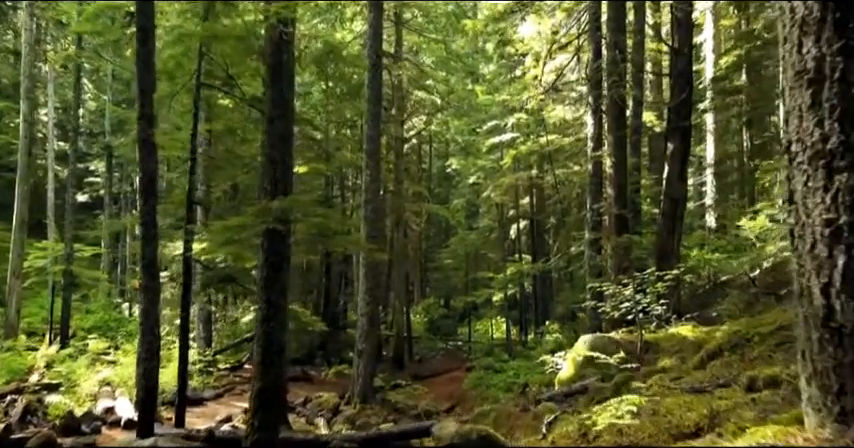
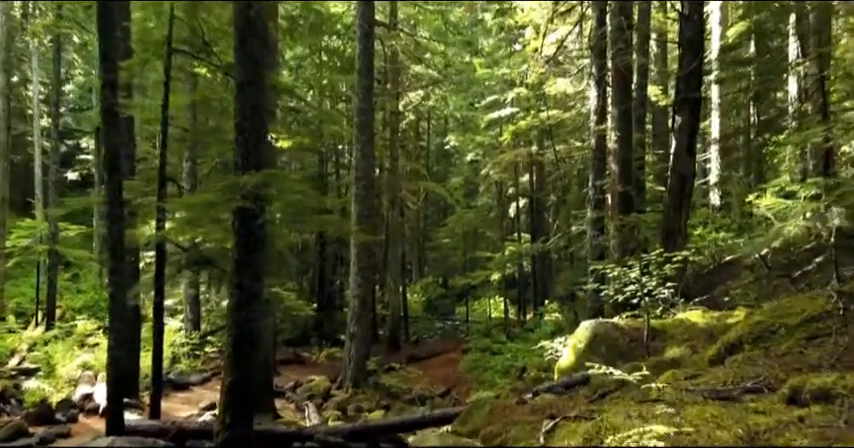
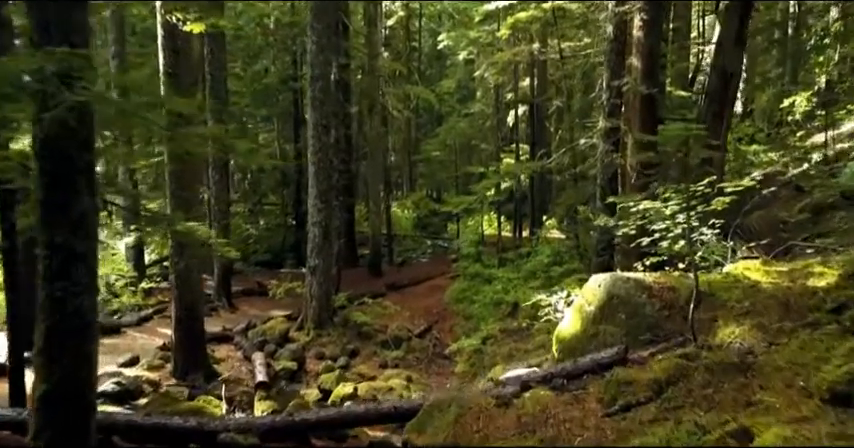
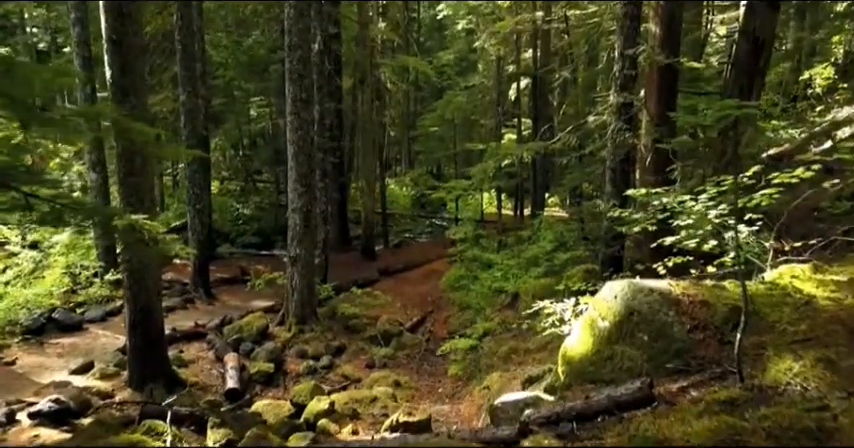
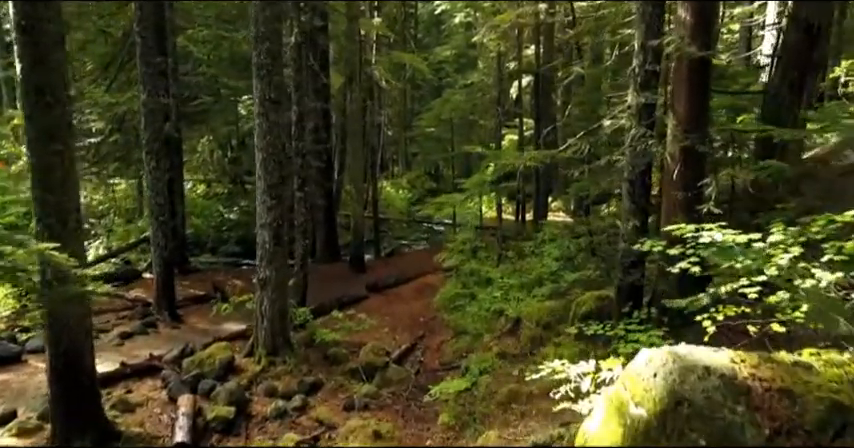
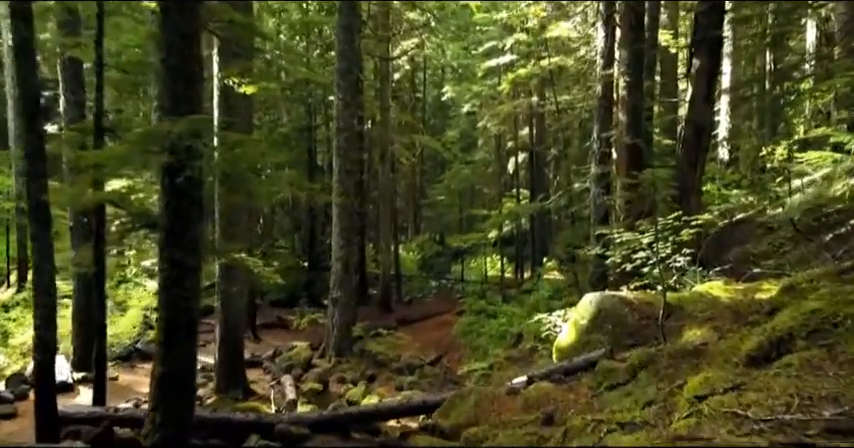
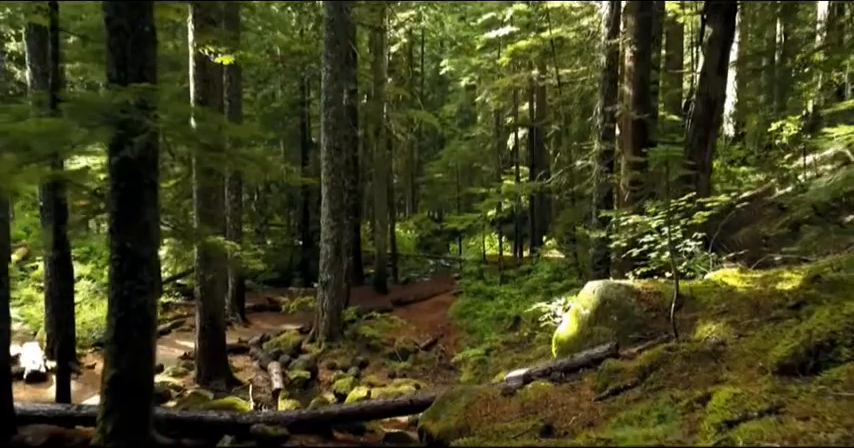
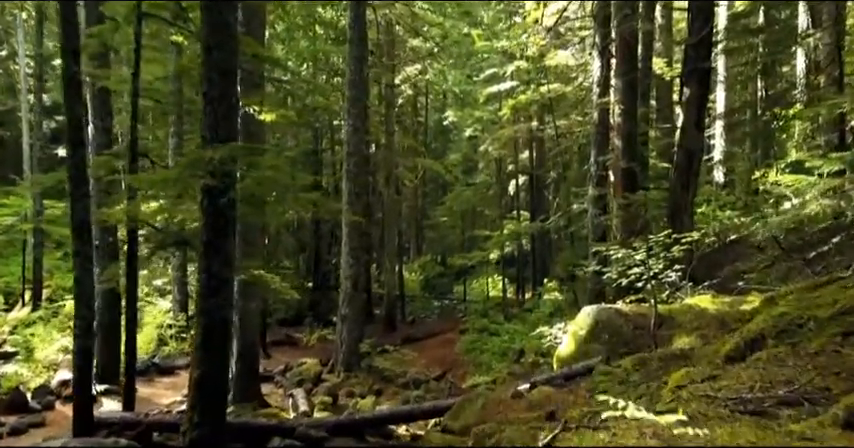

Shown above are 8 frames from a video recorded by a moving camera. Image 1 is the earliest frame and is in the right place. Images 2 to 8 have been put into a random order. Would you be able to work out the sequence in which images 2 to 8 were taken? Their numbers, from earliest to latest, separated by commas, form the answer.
2, 8, 6, 7, 3, 4, 5
